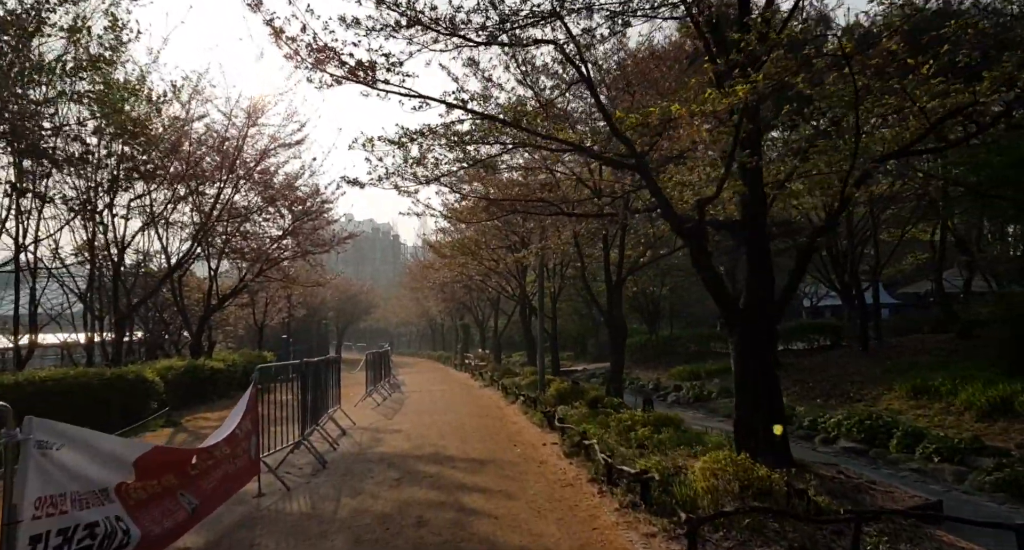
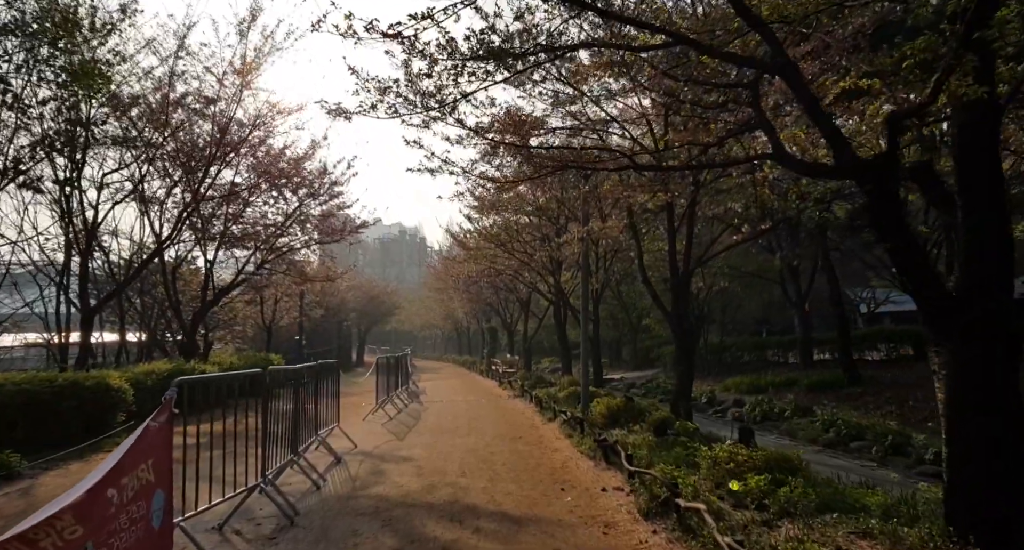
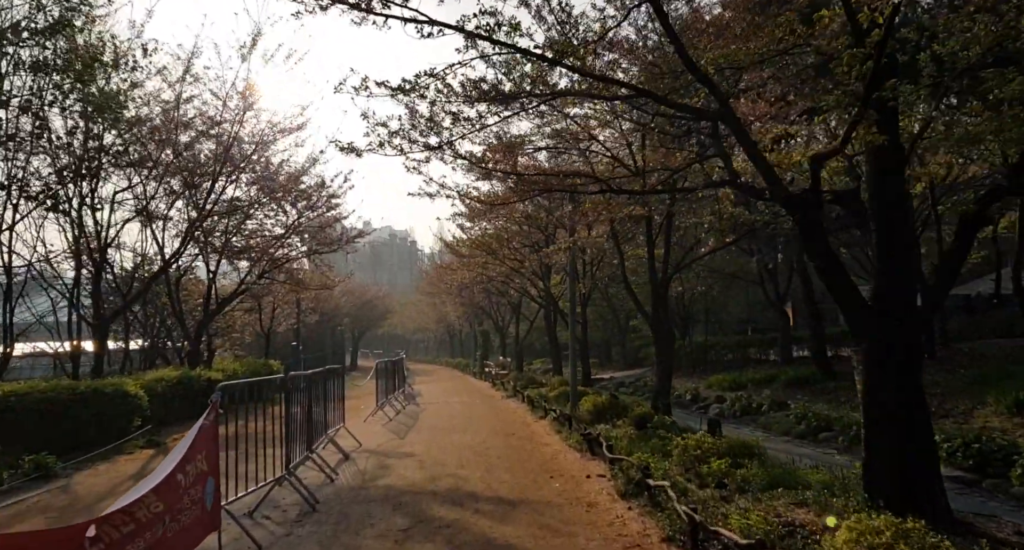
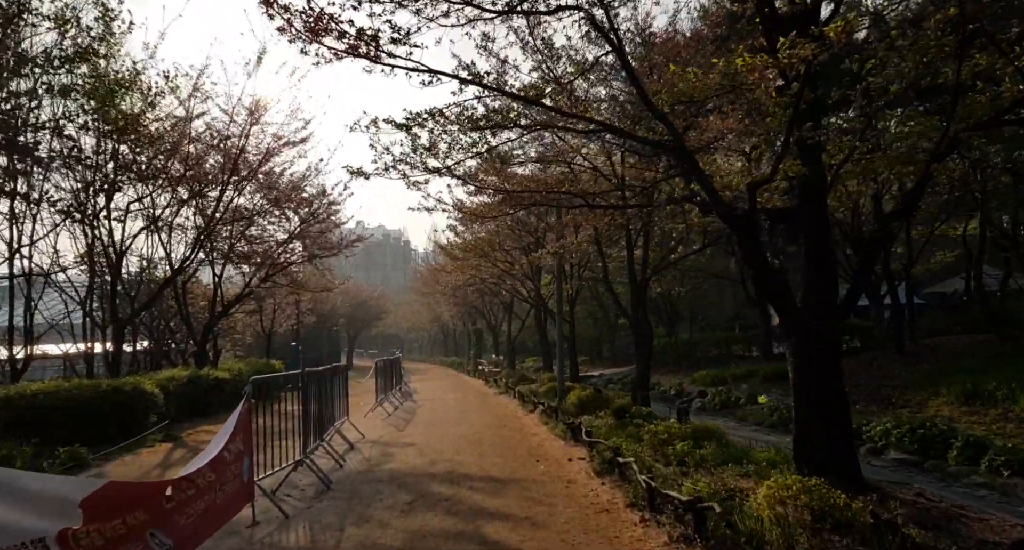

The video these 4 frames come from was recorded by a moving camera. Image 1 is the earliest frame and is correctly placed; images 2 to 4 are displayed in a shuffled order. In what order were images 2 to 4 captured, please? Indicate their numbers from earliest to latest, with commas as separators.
4, 3, 2
